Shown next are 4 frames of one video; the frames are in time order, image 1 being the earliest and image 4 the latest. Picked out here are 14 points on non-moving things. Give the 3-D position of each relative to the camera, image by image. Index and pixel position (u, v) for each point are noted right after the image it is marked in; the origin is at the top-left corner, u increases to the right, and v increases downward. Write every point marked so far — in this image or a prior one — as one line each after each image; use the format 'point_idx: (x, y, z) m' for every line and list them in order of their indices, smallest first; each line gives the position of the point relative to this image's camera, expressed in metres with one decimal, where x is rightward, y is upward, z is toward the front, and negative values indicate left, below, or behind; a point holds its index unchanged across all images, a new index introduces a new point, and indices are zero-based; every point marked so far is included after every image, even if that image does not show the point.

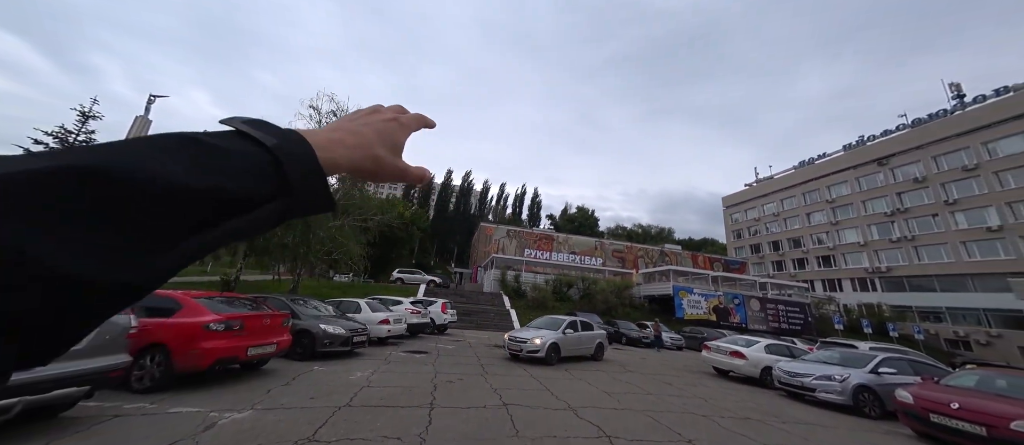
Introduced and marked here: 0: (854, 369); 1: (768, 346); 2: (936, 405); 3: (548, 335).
0: (+10.3, -4.4, +9.0) m
1: (+9.8, -4.7, +11.5) m
2: (+8.1, -3.5, +5.7) m
3: (+1.2, -3.8, +10.4) m
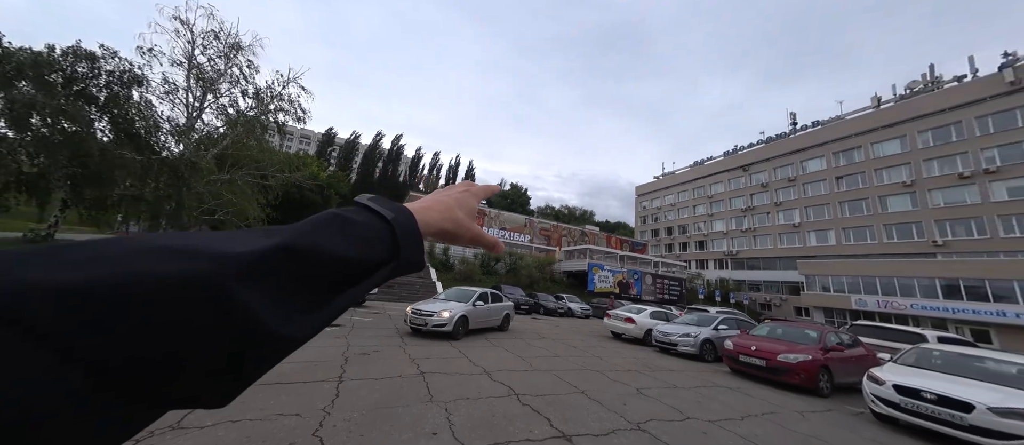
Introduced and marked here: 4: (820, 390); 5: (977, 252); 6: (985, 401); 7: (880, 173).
0: (+7.4, -4.0, +11.9) m
1: (+6.4, -4.1, +14.2) m
2: (+6.1, -3.3, +8.1) m
3: (-1.7, -2.8, +11.2) m
4: (+7.1, -3.8, +7.1) m
5: (+22.9, -1.5, +15.6) m
6: (+6.6, -2.5, +4.3) m
7: (+22.4, +3.0, +19.2) m
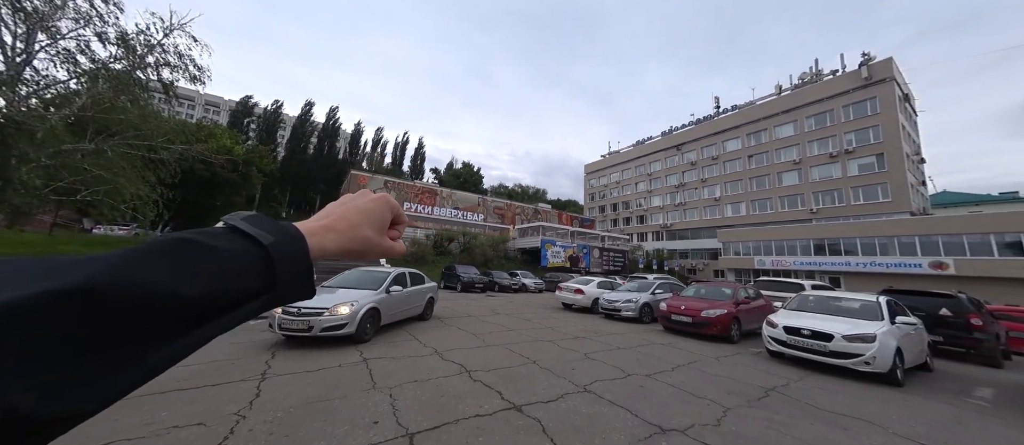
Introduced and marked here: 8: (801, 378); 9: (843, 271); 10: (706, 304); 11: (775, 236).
0: (+5.5, -3.0, +13.1) m
1: (+4.2, -2.9, +15.3) m
2: (+4.7, -2.5, +9.1) m
3: (-3.4, -2.1, +11.0) m
4: (+6.0, -3.1, +8.4) m
5: (+20.2, +0.3, +18.9) m
6: (+5.8, -1.9, +5.4) m
7: (+19.1, +5.0, +22.1) m
8: (+5.0, -2.7, +5.3) m
9: (+17.7, -2.7, +16.3) m
10: (+5.5, -2.3, +8.7) m
11: (+15.8, -0.8, +18.5) m
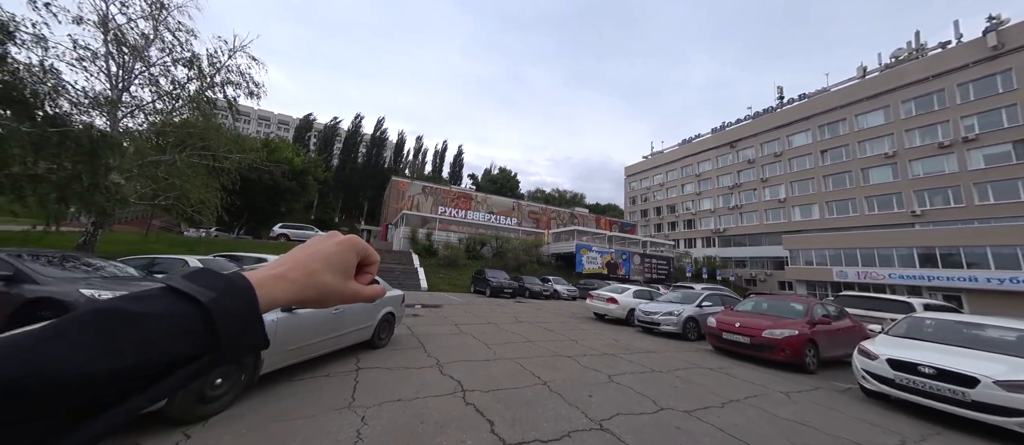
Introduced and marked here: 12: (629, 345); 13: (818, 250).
0: (+6.5, -3.1, +11.5) m
1: (+5.5, -3.0, +13.8) m
2: (+5.3, -2.5, +7.6) m
3: (-2.5, -2.1, +10.5) m
4: (+6.4, -3.1, +6.7) m
5: (+21.8, +0.1, +15.4) m
6: (+5.9, -1.9, +3.8) m
7: (+21.2, +4.7, +18.8) m
8: (+5.0, -2.6, +3.8) m
9: (+19.0, -2.8, +13.1) m
10: (+5.9, -2.3, +7.1) m
11: (+17.4, -1.1, +15.6) m
12: (+3.2, -3.4, +8.4) m
13: (+16.8, -1.6, +17.1) m
